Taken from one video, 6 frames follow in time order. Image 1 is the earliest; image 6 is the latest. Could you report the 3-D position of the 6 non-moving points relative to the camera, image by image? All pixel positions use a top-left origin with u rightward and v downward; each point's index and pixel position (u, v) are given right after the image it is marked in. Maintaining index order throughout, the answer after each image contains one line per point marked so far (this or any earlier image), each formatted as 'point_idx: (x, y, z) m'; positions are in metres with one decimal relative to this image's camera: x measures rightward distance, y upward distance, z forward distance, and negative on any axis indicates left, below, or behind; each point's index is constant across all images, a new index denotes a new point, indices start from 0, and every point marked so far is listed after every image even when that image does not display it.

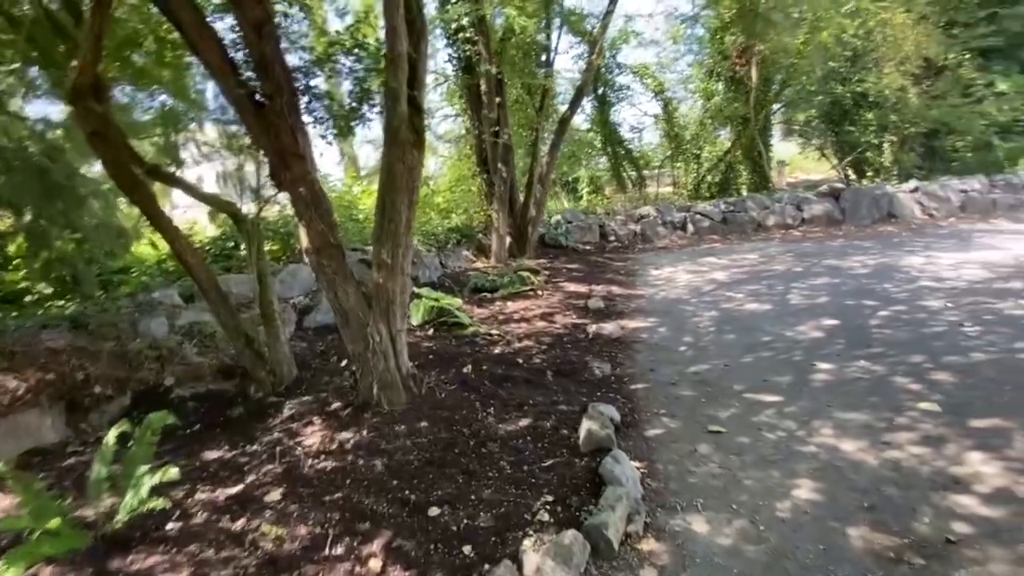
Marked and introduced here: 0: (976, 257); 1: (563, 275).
0: (+6.2, +0.4, +7.2) m
1: (+0.7, +0.2, +7.1) m
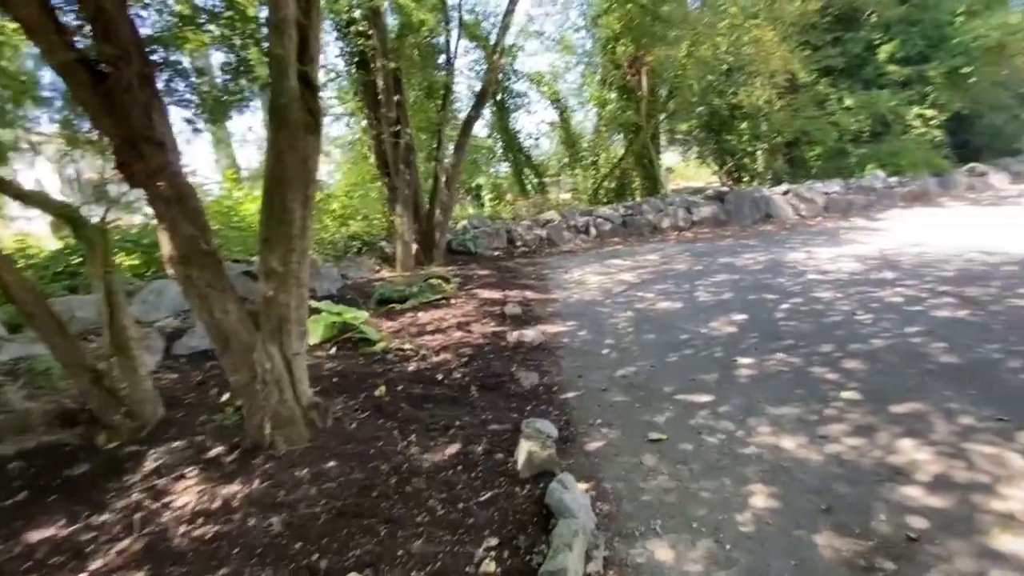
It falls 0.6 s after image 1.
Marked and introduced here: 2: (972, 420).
0: (+4.9, +0.6, +7.8) m
1: (-0.5, +0.1, +6.8) m
2: (+2.3, -0.7, +2.6) m
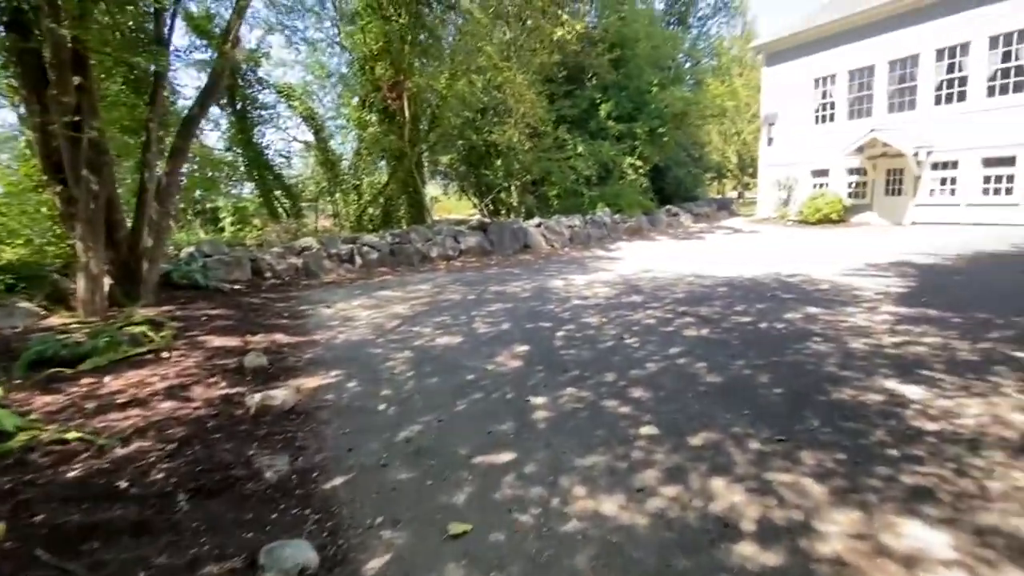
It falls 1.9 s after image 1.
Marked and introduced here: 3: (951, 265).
0: (+1.4, +0.2, +8.5) m
1: (-3.1, -0.4, +5.2) m
2: (+1.2, -0.8, +2.6) m
3: (+6.9, +0.4, +8.3) m
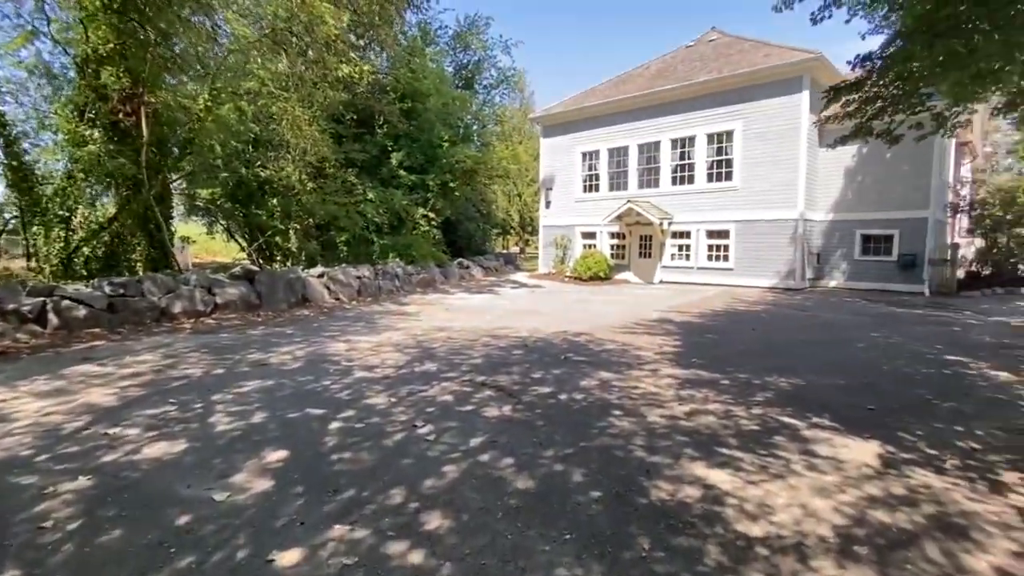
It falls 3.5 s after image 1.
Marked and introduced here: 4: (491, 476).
0: (-1.8, -0.7, +7.5) m
1: (-4.7, -0.9, +2.8) m
2: (+0.3, -1.2, +2.0) m
3: (+3.4, -0.6, +9.4) m
4: (-0.1, -1.1, +3.0) m
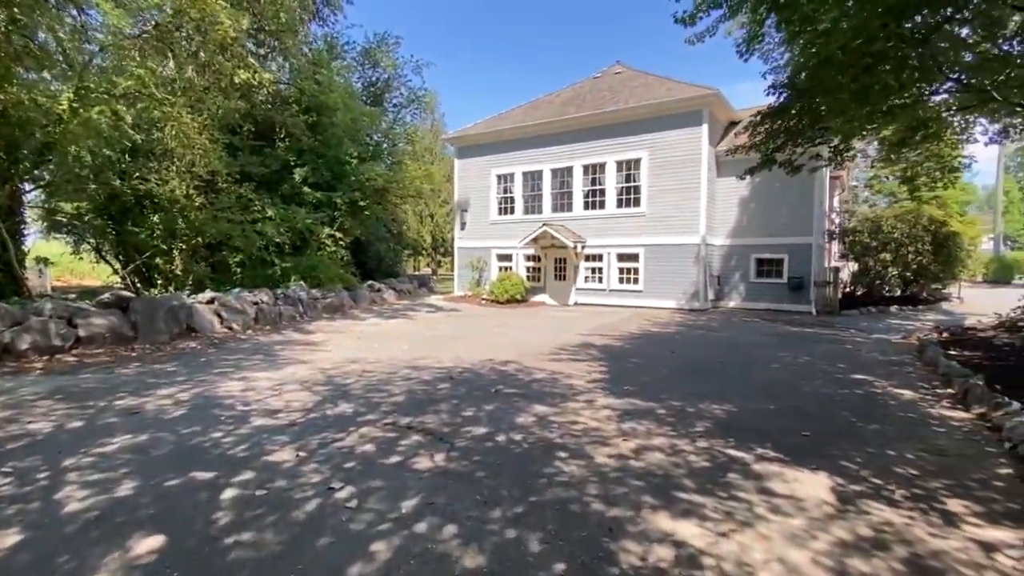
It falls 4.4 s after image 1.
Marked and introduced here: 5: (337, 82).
0: (-2.8, -1.1, +6.7) m
1: (-4.8, -1.1, +1.5) m
2: (+0.2, -1.3, +1.6) m
3: (+2.0, -1.0, +9.4) m
4: (-0.4, -1.2, +2.5) m
5: (-4.6, +5.4, +13.8) m
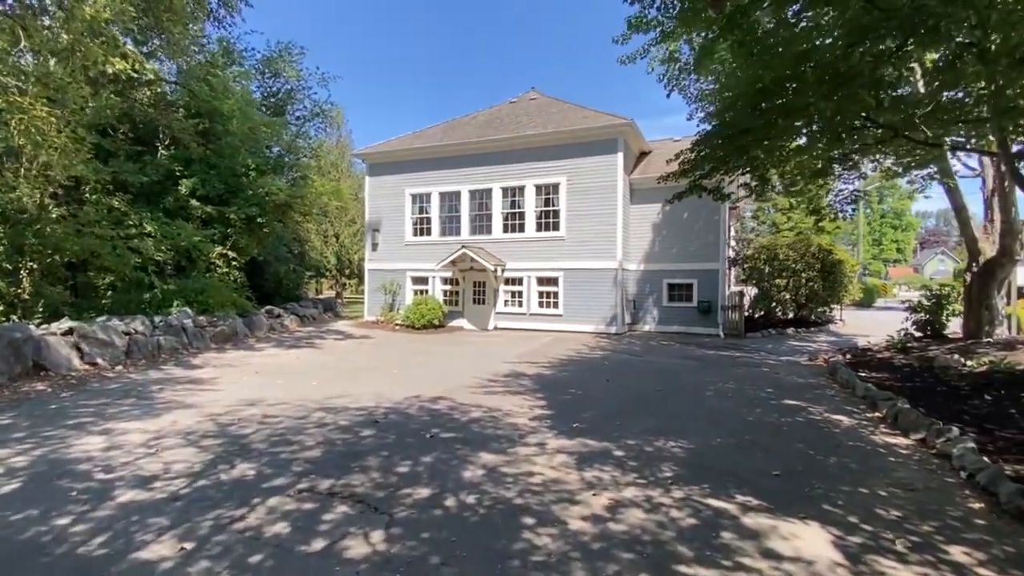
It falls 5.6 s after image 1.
0: (-3.5, -1.4, +5.5) m
1: (-4.6, -1.2, 0.0) m
2: (+0.3, -1.4, +0.9) m
3: (+0.7, -1.5, +9.0) m
4: (-0.4, -1.4, +1.7) m
5: (-6.5, +4.8, +12.4) m
